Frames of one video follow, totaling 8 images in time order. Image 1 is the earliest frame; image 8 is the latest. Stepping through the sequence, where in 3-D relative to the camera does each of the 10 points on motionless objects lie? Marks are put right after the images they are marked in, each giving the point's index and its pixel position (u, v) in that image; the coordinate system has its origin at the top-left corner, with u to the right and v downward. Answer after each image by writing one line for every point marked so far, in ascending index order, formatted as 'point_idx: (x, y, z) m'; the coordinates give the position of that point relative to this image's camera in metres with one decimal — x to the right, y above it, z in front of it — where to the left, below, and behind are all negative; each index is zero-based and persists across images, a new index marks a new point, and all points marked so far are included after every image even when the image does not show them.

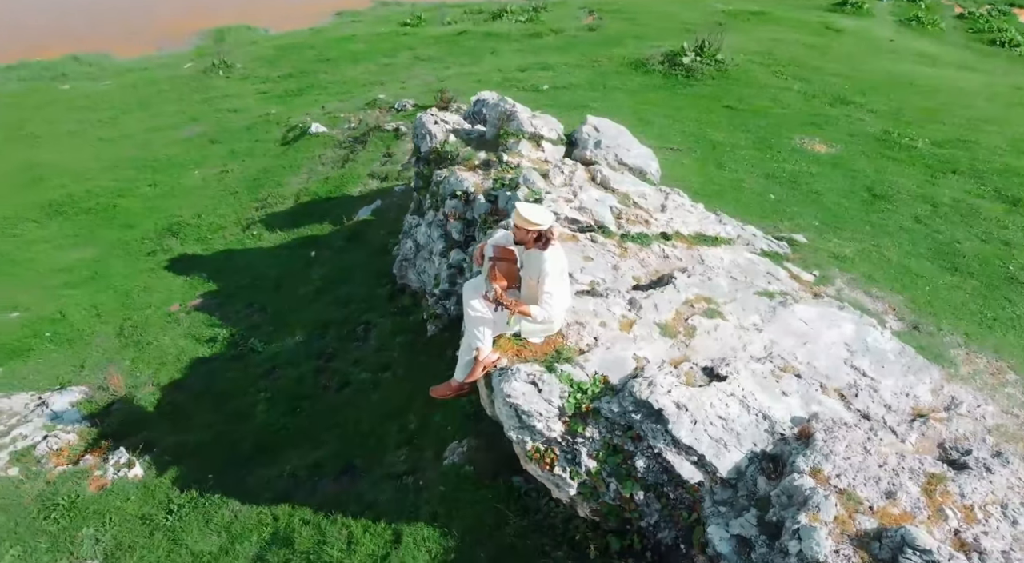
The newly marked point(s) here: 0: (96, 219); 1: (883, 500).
0: (-8.6, +1.4, +15.0) m
1: (+2.1, -1.3, +4.3) m
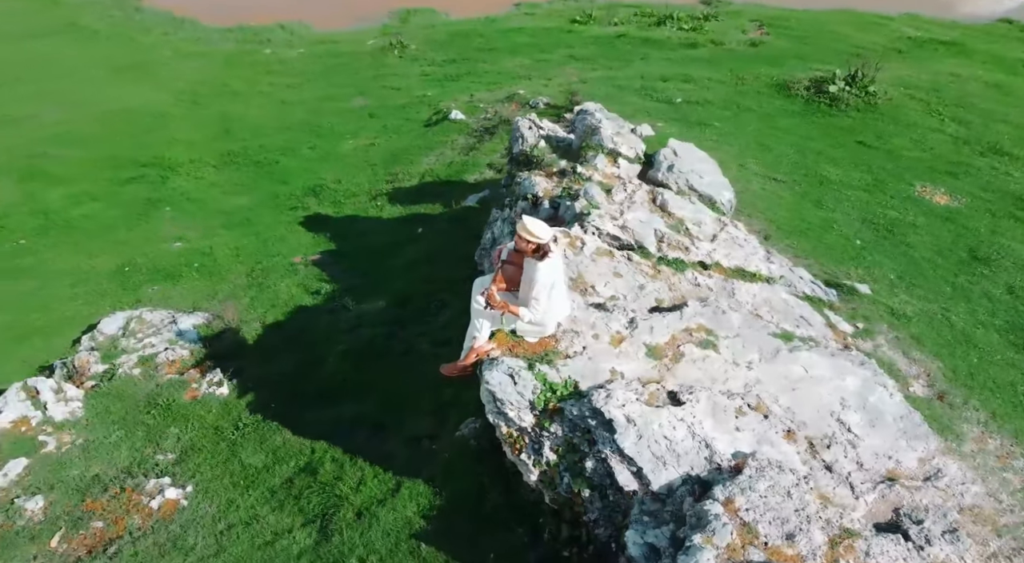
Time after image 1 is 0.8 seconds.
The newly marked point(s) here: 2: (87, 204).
0: (-6.0, +2.7, +17.1) m
1: (+1.7, -1.6, +4.5) m
2: (-9.3, +1.8, +15.8) m
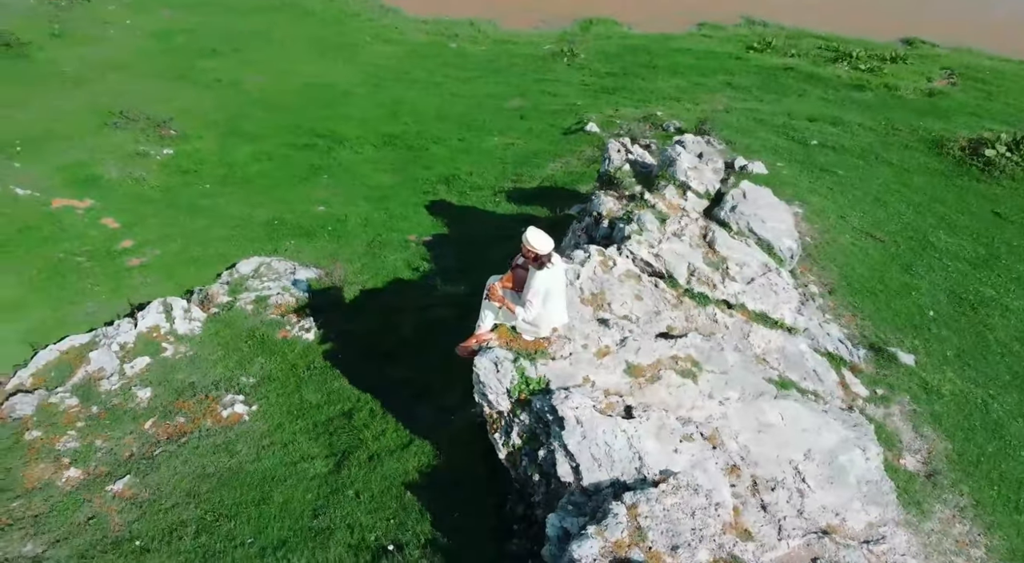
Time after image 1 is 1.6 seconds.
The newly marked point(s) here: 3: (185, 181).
0: (-2.7, +3.4, +18.9) m
1: (+1.1, -1.9, +5.0) m
2: (-6.4, +3.2, +18.3) m
3: (-7.9, +2.7, +17.4) m
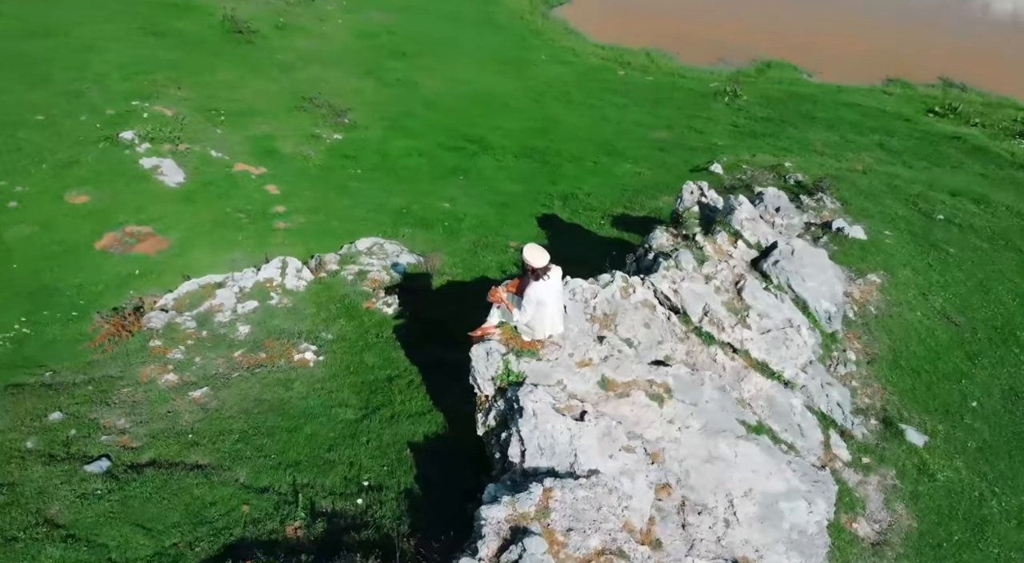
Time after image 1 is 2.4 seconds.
0: (+0.8, +3.2, +20.1) m
1: (+0.4, -2.0, +5.7) m
2: (-2.9, +3.7, +20.4) m
3: (-4.6, +3.5, +19.8) m
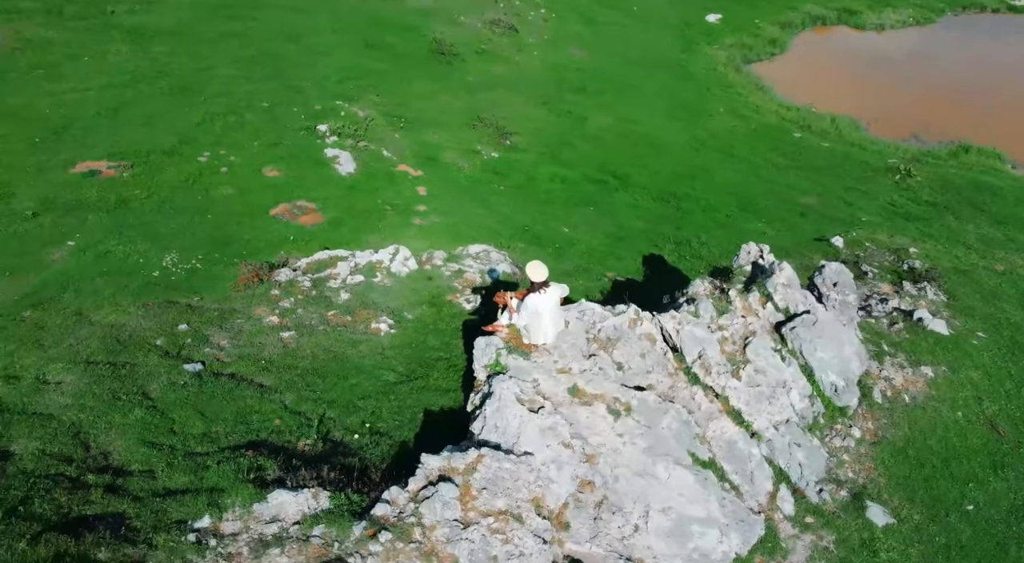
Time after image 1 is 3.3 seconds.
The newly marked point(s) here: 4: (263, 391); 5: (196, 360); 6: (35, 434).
0: (+4.6, +2.0, +20.8) m
1: (-0.3, -2.0, +6.8) m
2: (+1.2, +3.1, +22.0) m
3: (-0.6, +3.3, +21.9) m
4: (-3.3, -1.5, +9.5) m
5: (-4.6, -1.1, +10.2) m
6: (-5.4, -1.7, +8.0) m
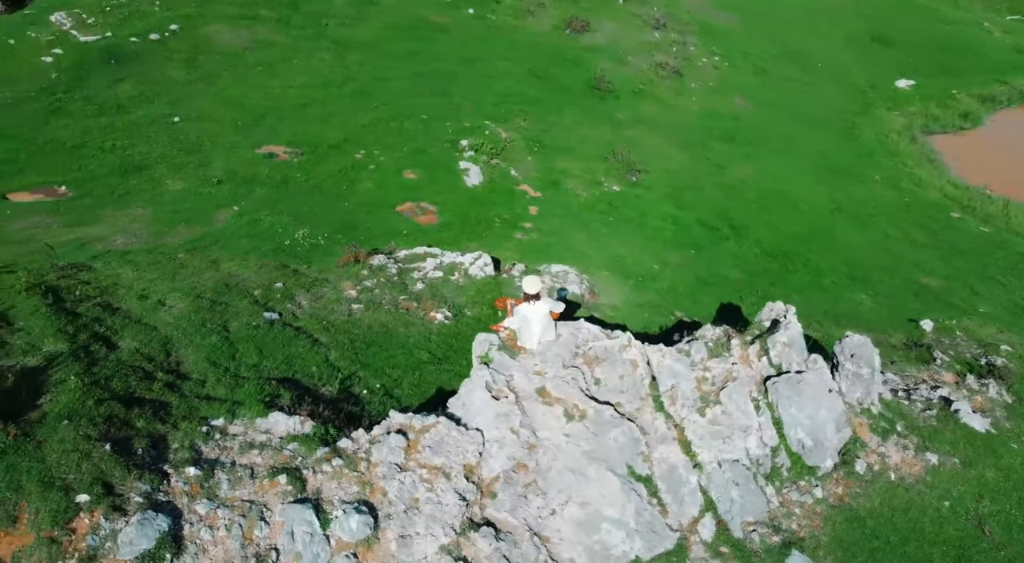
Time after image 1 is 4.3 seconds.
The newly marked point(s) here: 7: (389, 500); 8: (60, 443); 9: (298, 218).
0: (+7.5, +0.3, +20.8) m
1: (-1.0, -1.9, +8.2) m
2: (+4.8, +2.0, +22.8) m
3: (+3.1, +2.5, +23.0) m
4: (-3.2, -1.0, +11.6) m
5: (-4.2, -0.5, +12.5) m
6: (-5.6, -0.8, +10.5) m
7: (-1.3, -2.4, +7.7) m
8: (-4.8, -1.7, +7.5) m
9: (-5.9, +1.8, +19.4) m
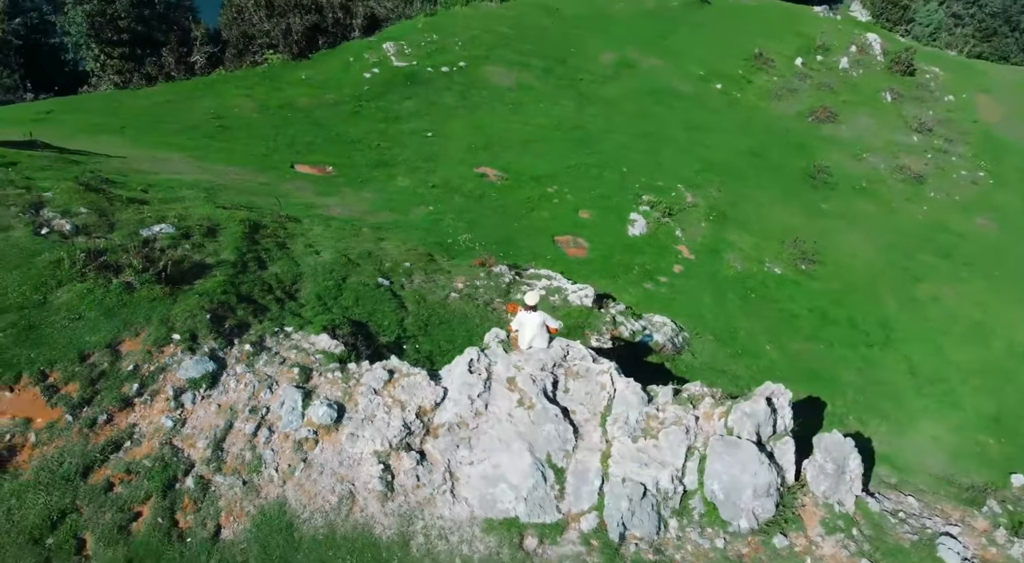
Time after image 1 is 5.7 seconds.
0: (+10.8, -2.9, +19.6) m
1: (-1.8, -1.6, +10.9) m
2: (+9.5, -1.0, +22.5) m
3: (+8.1, -0.1, +23.4) m
4: (-2.4, -0.6, +14.9) m
5: (-2.8, 0.0, +16.1) m
6: (-4.8, +0.3, +14.7) m
7: (-2.3, -1.9, +10.6) m
8: (-5.3, -0.4, +11.6) m
9: (-1.4, +1.9, +23.2) m
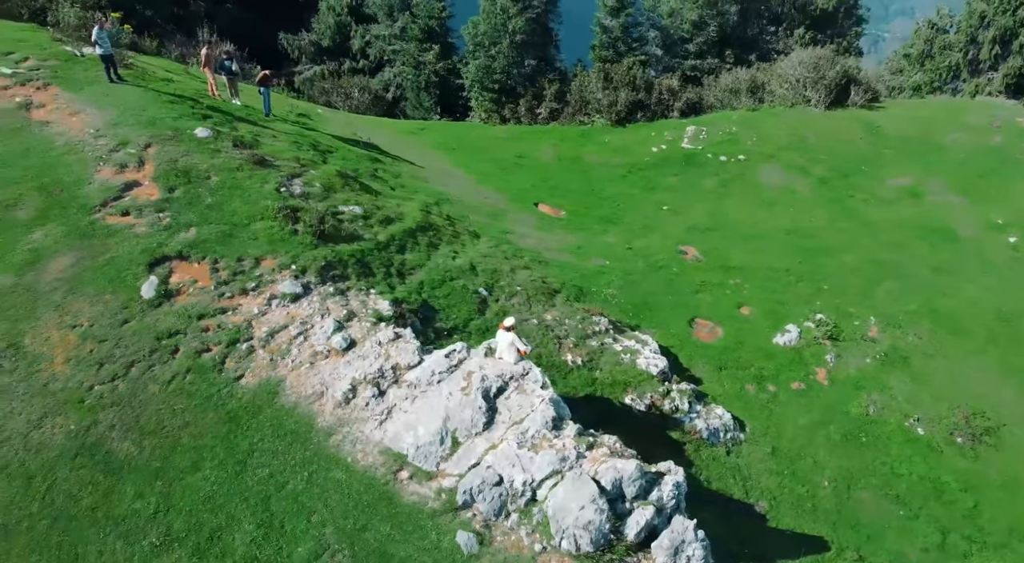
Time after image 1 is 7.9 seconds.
0: (+11.4, -7.6, +17.0) m
1: (-2.5, -1.3, +15.2) m
2: (+12.2, -5.8, +20.2) m
3: (+11.7, -4.7, +21.6) m
4: (-1.0, -0.9, +19.0) m
5: (-0.6, -0.4, +20.3) m
6: (-2.8, +0.7, +20.0) m
7: (-3.2, -1.4, +15.2) m
8: (-4.8, +0.7, +17.5) m
9: (+4.3, -0.2, +25.9) m
